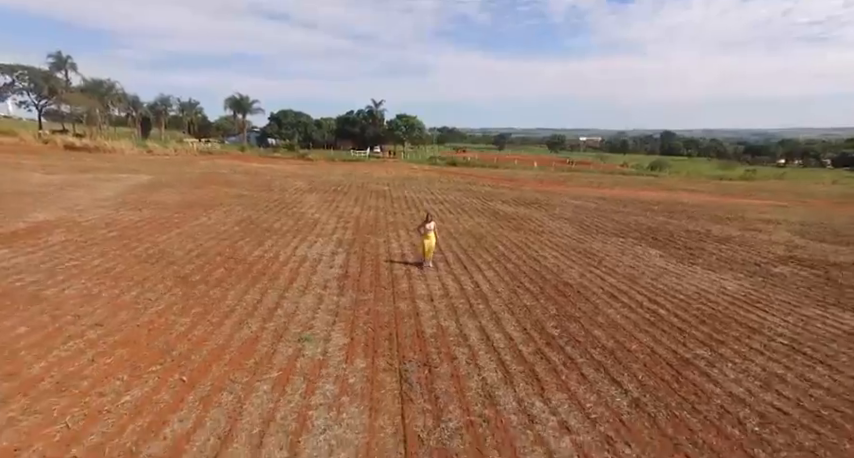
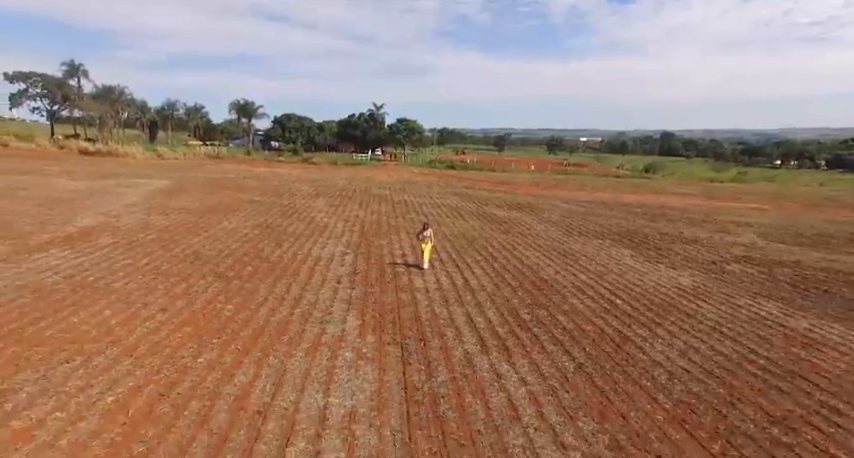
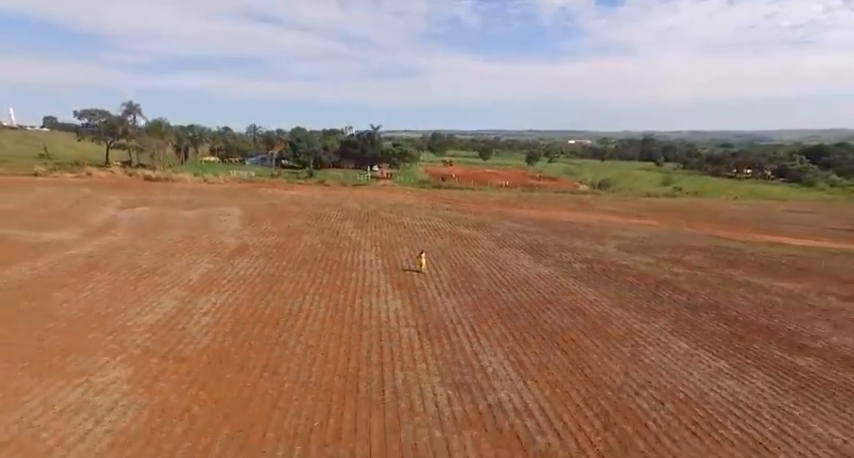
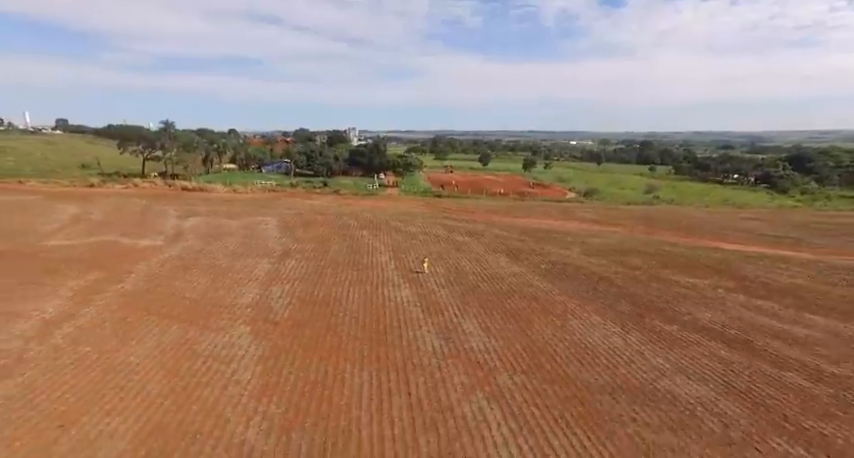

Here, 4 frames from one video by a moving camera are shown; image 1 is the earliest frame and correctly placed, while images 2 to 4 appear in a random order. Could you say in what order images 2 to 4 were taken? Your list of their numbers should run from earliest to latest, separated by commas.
2, 3, 4
